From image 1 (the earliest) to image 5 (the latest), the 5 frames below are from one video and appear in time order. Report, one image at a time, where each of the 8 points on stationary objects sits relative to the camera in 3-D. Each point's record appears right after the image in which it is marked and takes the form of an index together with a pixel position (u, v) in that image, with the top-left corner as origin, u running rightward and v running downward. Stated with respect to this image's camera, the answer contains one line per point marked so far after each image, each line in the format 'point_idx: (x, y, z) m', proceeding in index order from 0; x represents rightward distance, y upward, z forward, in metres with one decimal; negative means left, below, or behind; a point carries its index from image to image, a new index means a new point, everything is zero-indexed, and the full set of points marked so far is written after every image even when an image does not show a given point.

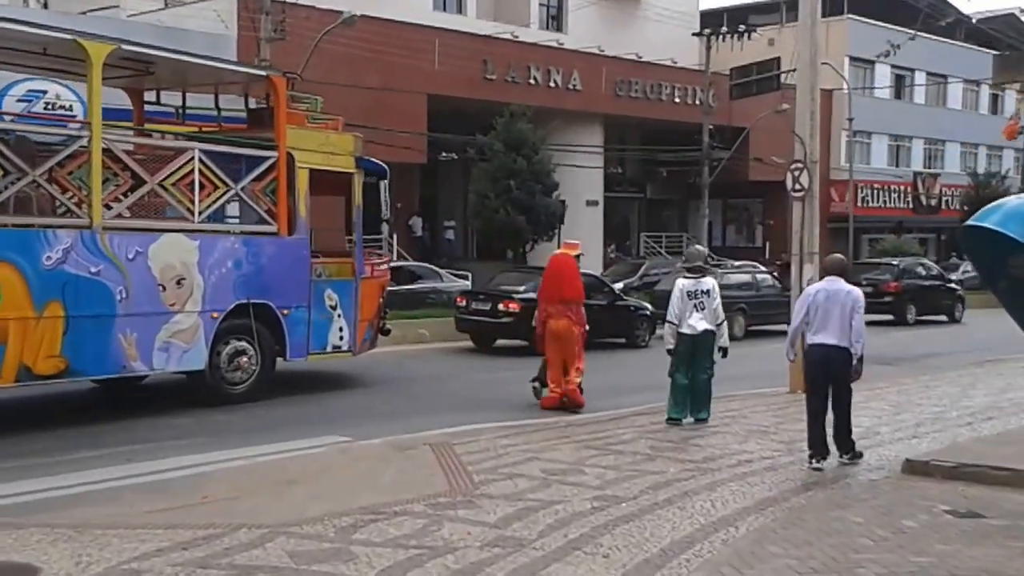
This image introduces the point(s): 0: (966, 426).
0: (+5.3, -1.6, +11.1) m
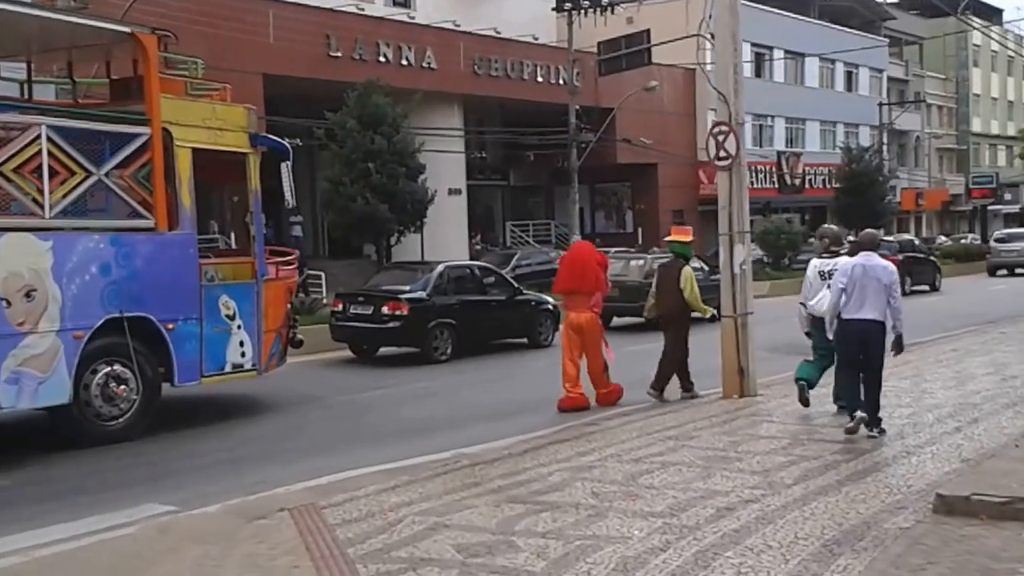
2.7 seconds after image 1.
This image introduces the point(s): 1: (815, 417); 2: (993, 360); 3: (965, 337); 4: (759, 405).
0: (+4.2, -1.4, +9.1) m
1: (+3.3, -1.5, +10.5) m
2: (+6.8, -1.1, +13.3) m
3: (+7.9, -0.9, +16.3) m
4: (+3.0, -1.5, +11.4) m
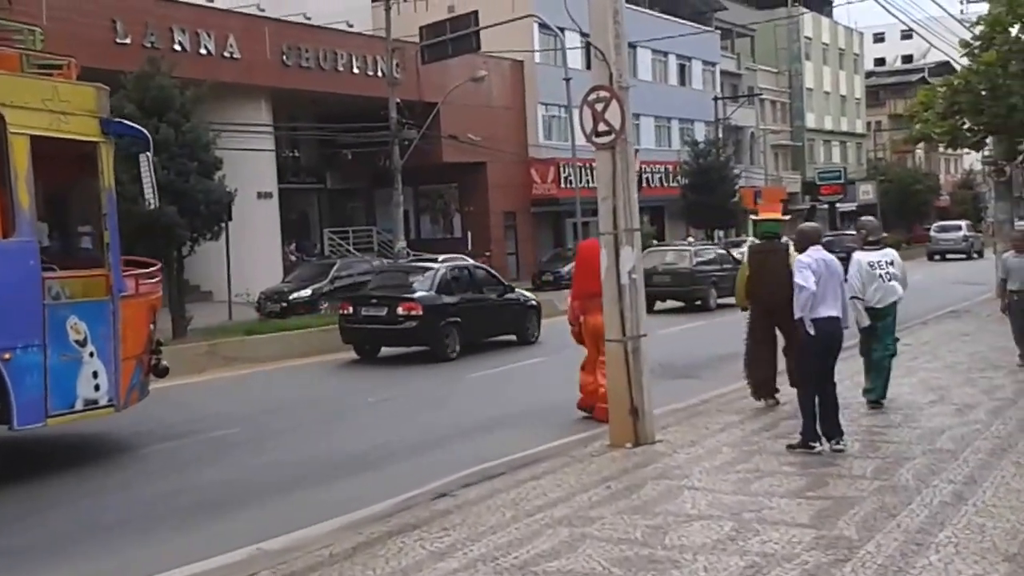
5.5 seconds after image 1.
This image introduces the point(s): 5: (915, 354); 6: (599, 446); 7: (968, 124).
0: (+3.0, -1.5, +6.4) m
1: (+1.9, -1.6, +7.7) m
2: (+4.8, -1.1, +11.1) m
3: (+5.3, -1.0, +14.2) m
4: (+1.4, -1.6, +8.5) m
5: (+5.5, -0.9, +13.3) m
6: (+0.9, -1.6, +9.8) m
7: (+9.6, +3.5, +19.9) m
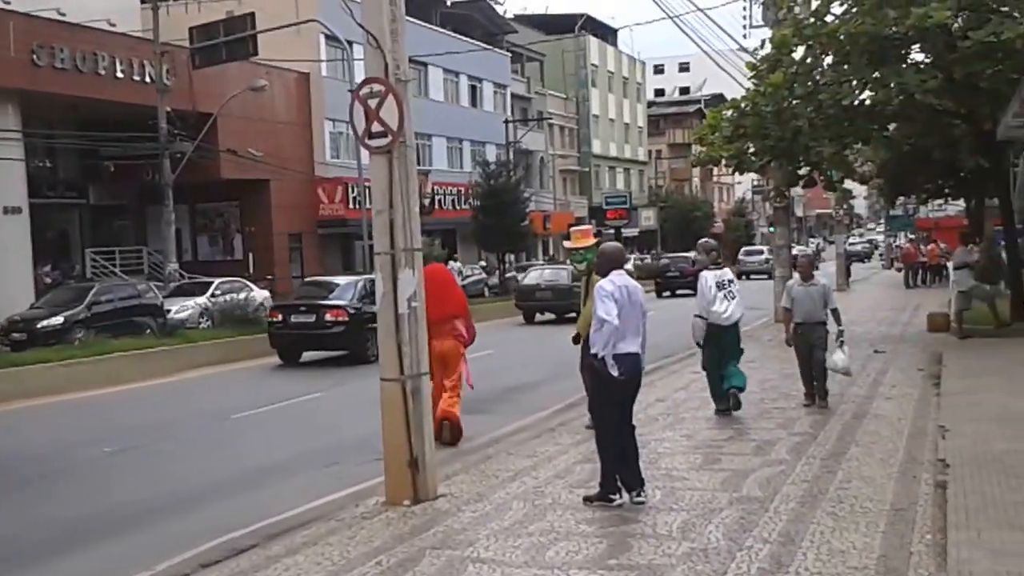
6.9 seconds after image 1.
0: (+1.6, -1.7, +5.6) m
1: (+0.2, -1.8, +6.5) m
2: (+2.3, -1.4, +10.5) m
3: (+2.1, -1.3, +13.7) m
4: (-0.5, -1.8, +7.2) m
5: (+2.5, -1.2, +12.9) m
6: (-1.2, -1.9, +8.4) m
7: (+5.1, +2.9, +20.2) m
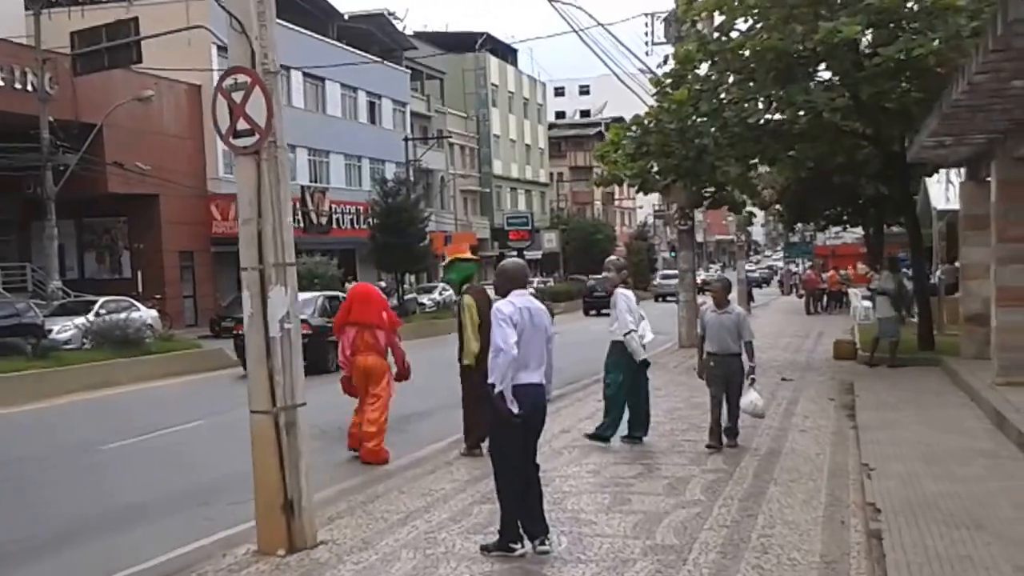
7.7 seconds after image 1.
0: (+1.0, -1.8, +4.9) m
1: (-0.5, -1.9, +5.7) m
2: (+1.2, -1.7, +9.8) m
3: (+0.7, -1.7, +13.0) m
4: (-1.2, -2.0, +6.3) m
5: (+1.2, -1.5, +12.2) m
6: (-2.1, -2.1, +7.3) m
7: (+3.0, +2.4, +19.9) m
